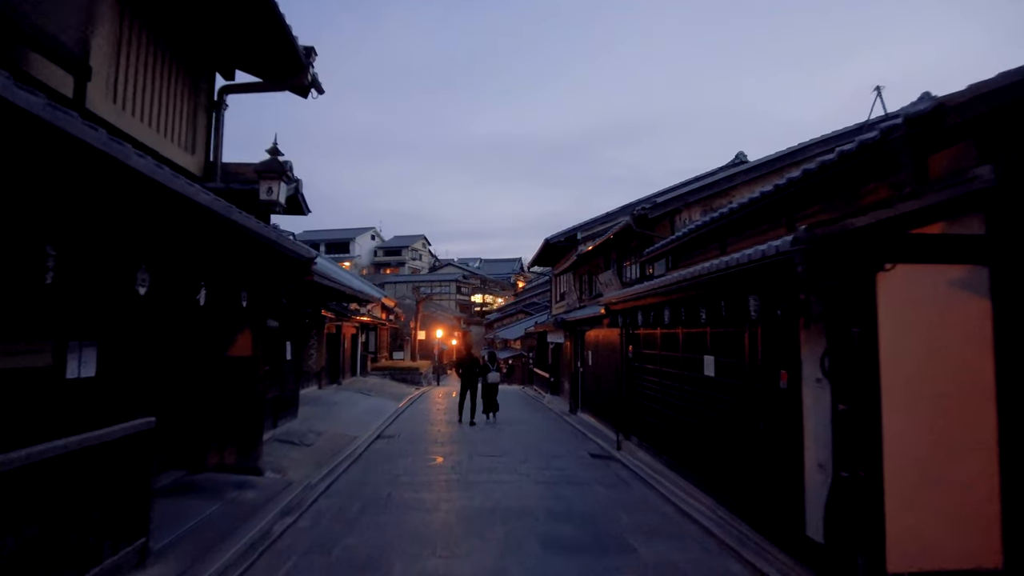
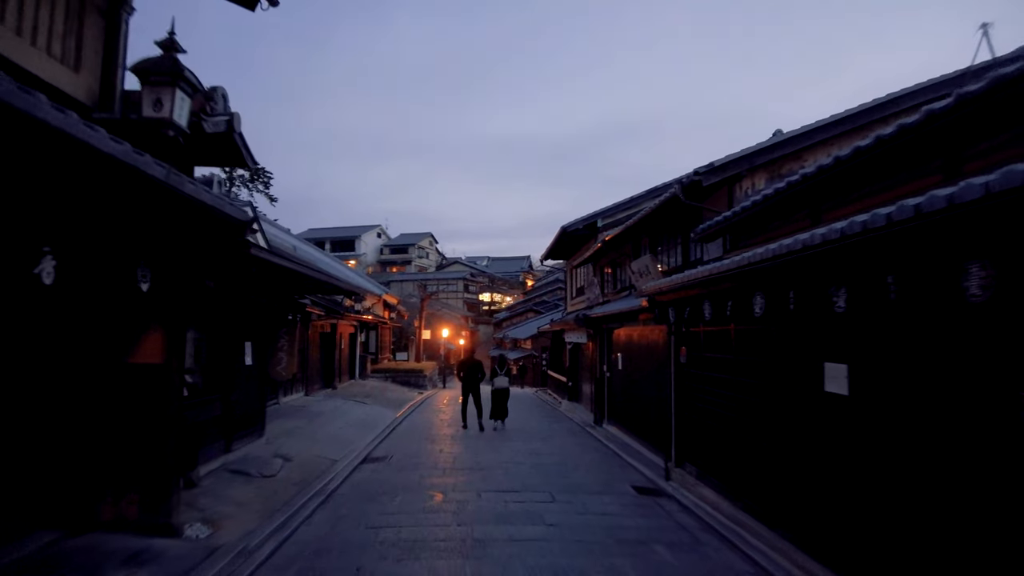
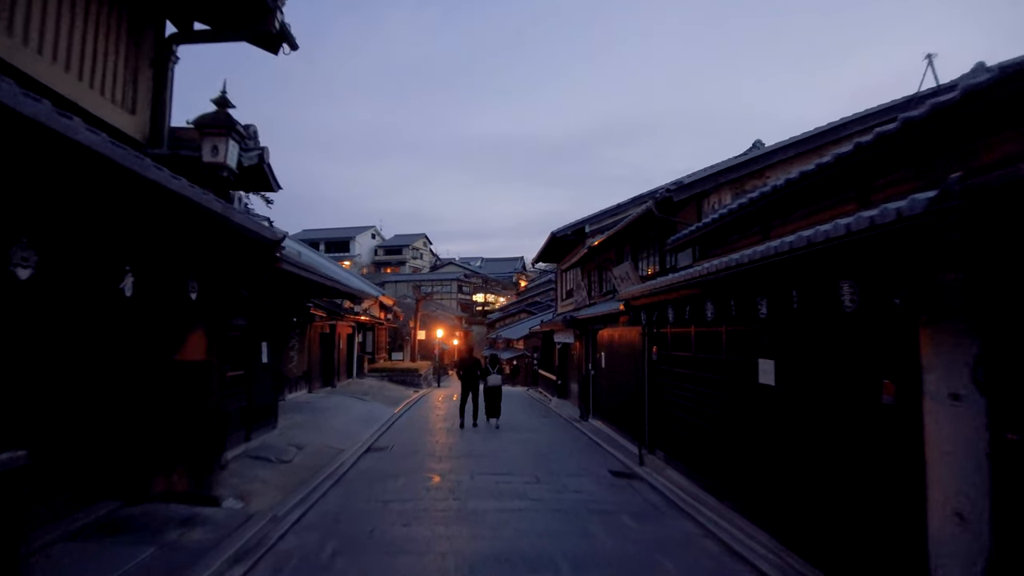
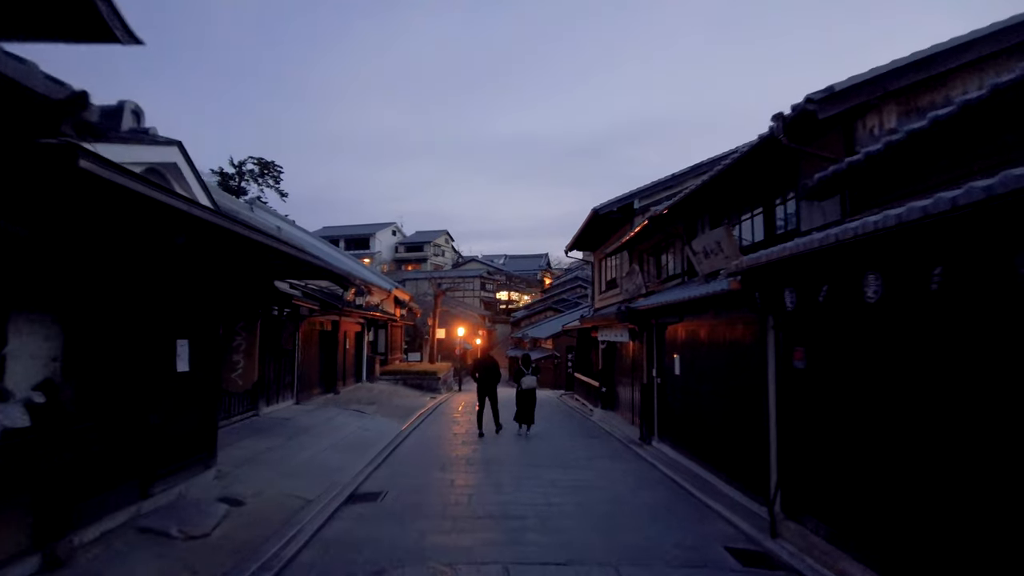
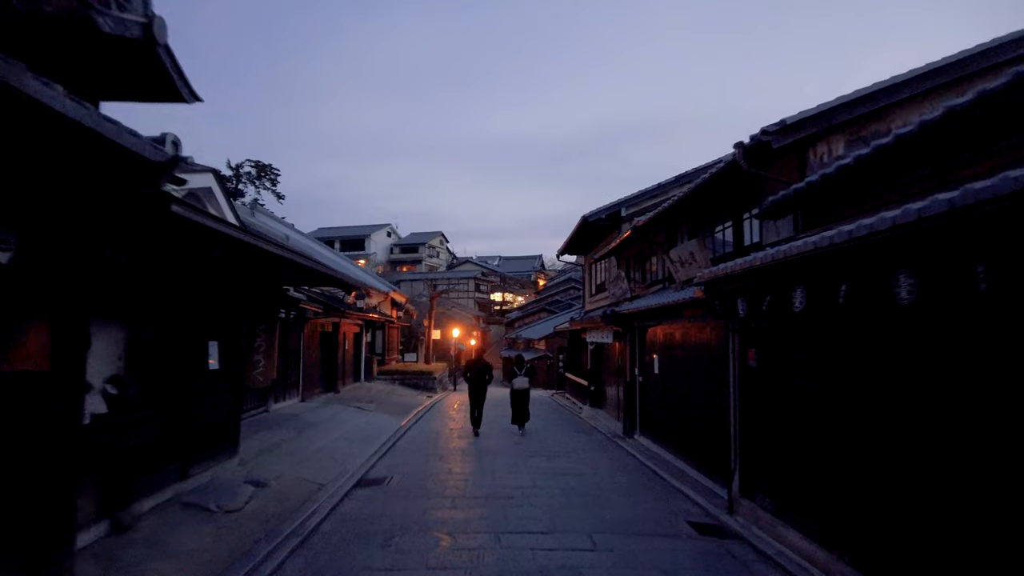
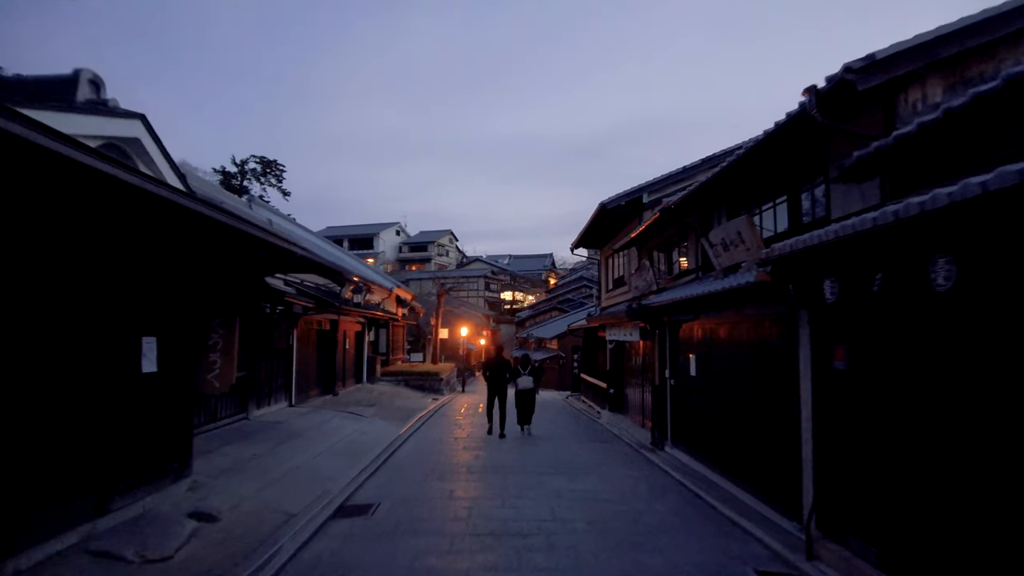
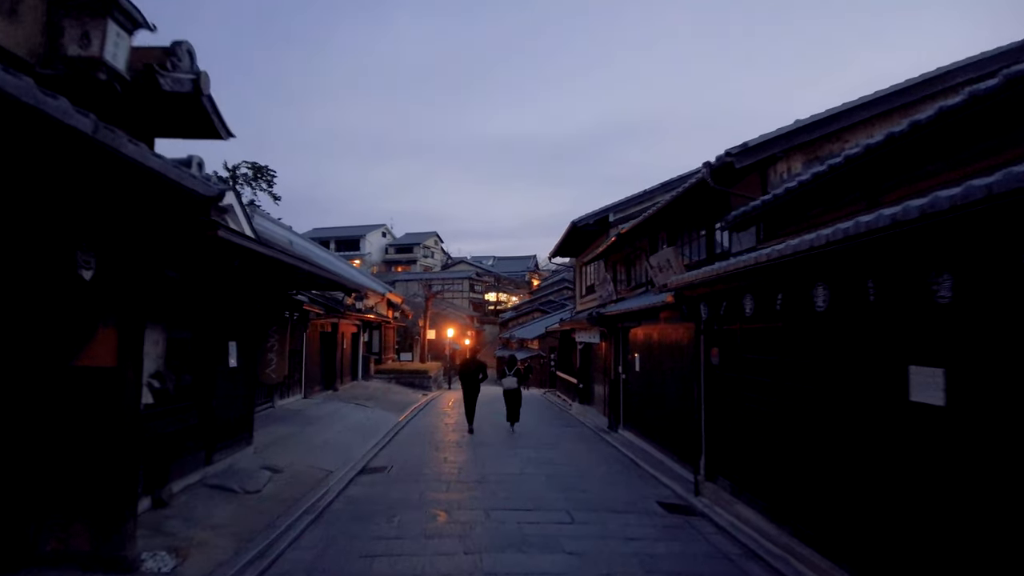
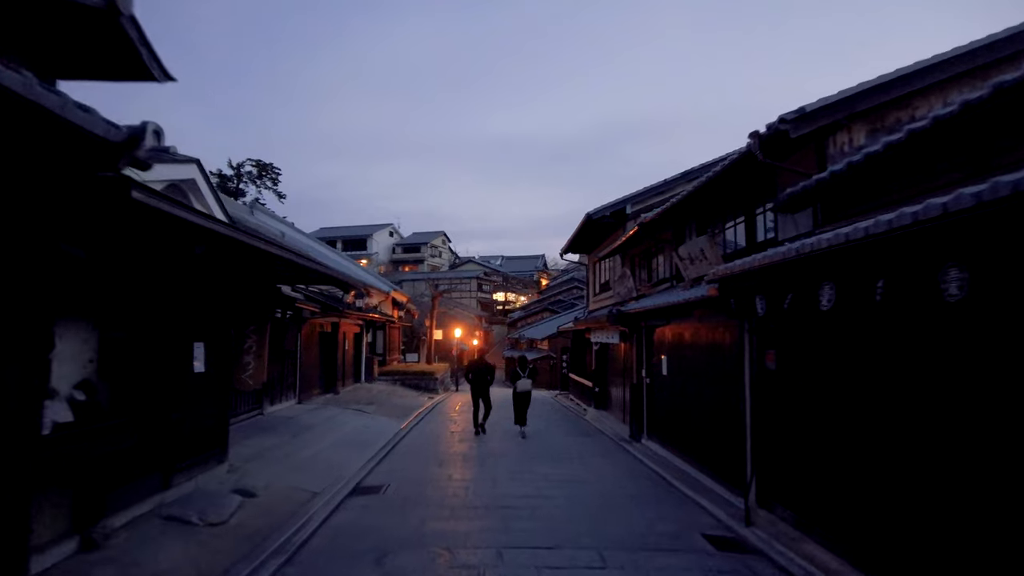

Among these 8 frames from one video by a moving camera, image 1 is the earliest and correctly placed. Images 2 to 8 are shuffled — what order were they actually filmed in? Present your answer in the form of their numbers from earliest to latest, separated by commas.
3, 2, 7, 5, 8, 4, 6
